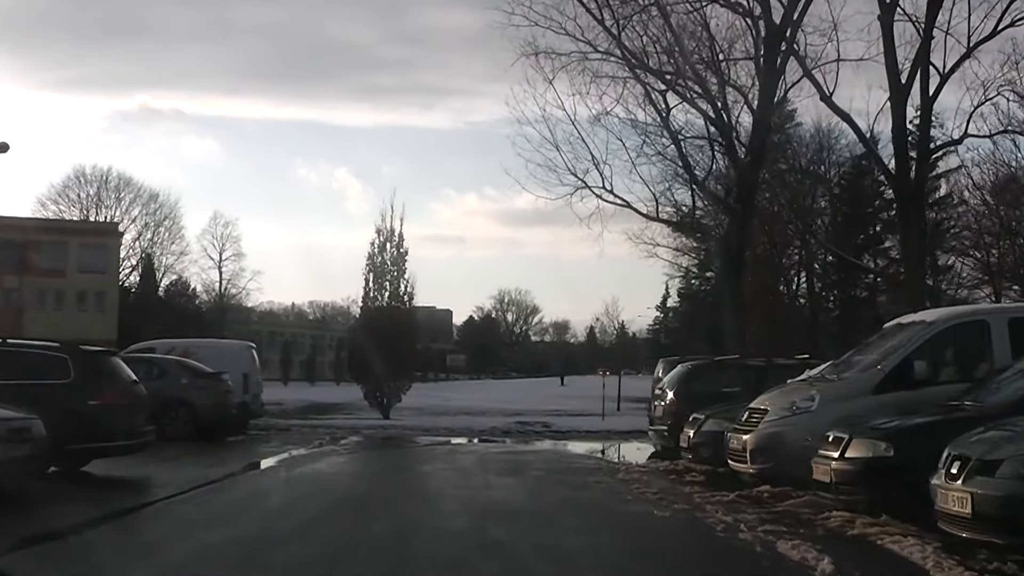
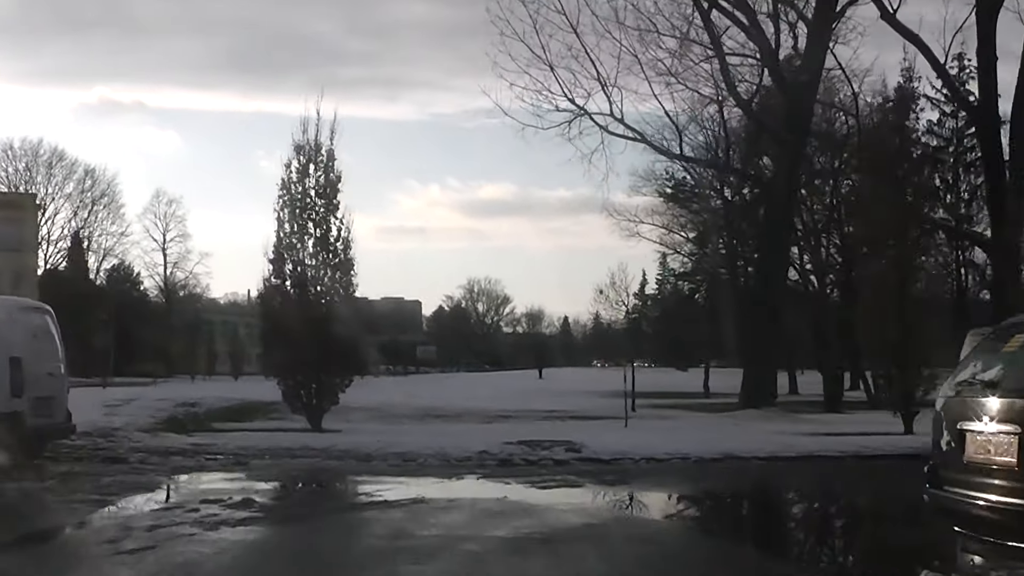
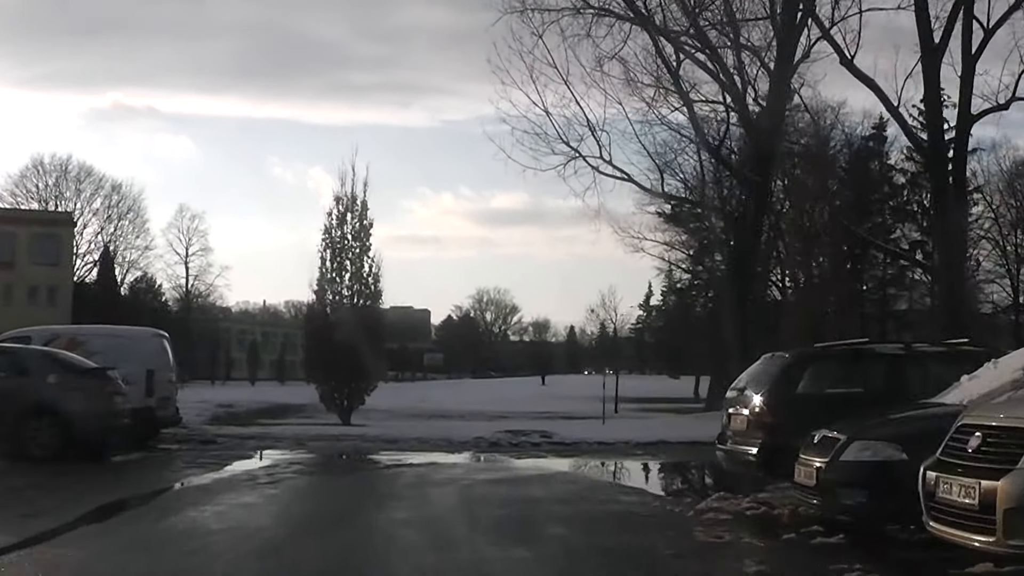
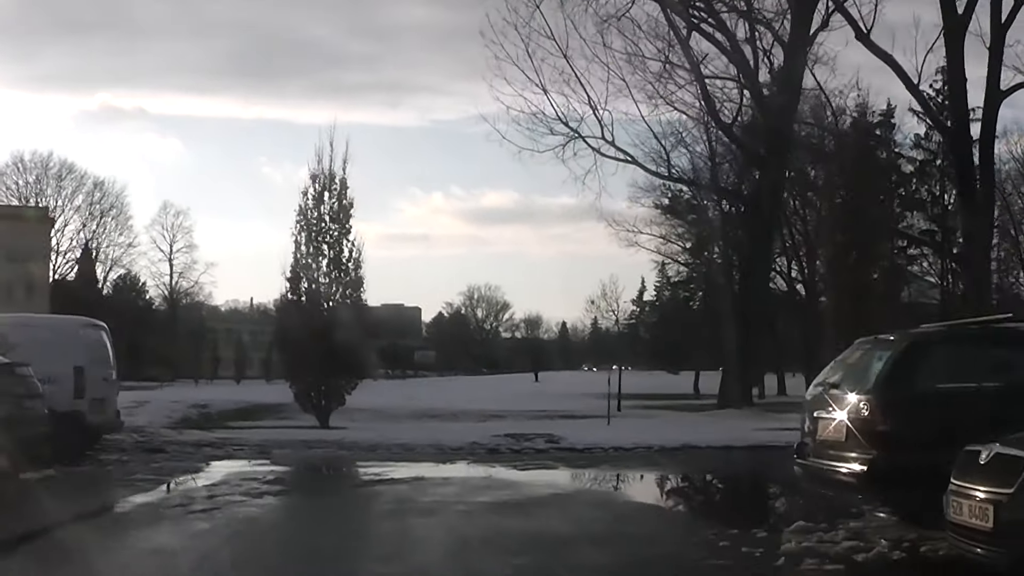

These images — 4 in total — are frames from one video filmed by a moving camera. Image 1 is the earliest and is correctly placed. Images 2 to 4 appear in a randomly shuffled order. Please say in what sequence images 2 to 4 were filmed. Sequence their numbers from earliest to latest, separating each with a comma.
3, 4, 2
